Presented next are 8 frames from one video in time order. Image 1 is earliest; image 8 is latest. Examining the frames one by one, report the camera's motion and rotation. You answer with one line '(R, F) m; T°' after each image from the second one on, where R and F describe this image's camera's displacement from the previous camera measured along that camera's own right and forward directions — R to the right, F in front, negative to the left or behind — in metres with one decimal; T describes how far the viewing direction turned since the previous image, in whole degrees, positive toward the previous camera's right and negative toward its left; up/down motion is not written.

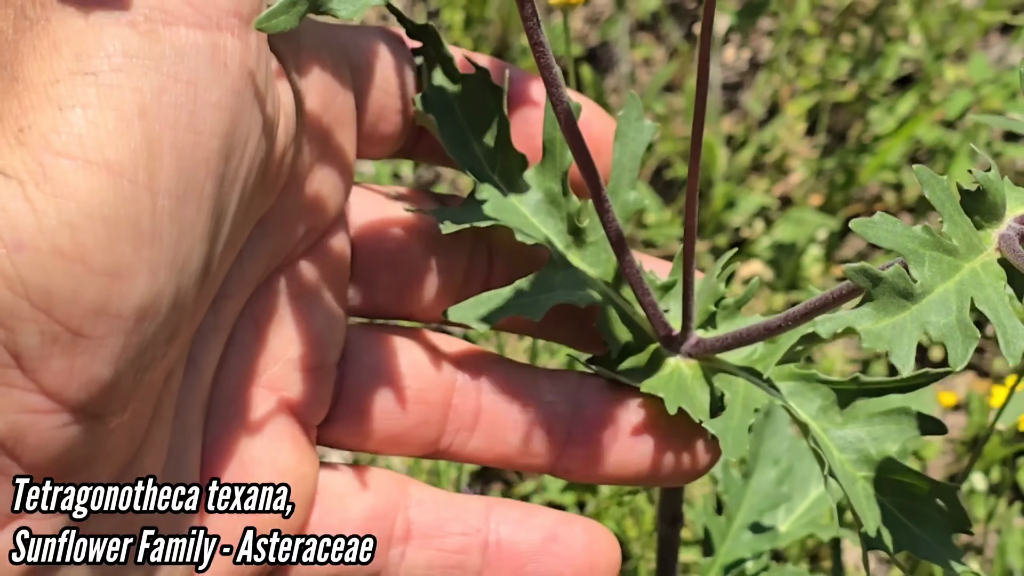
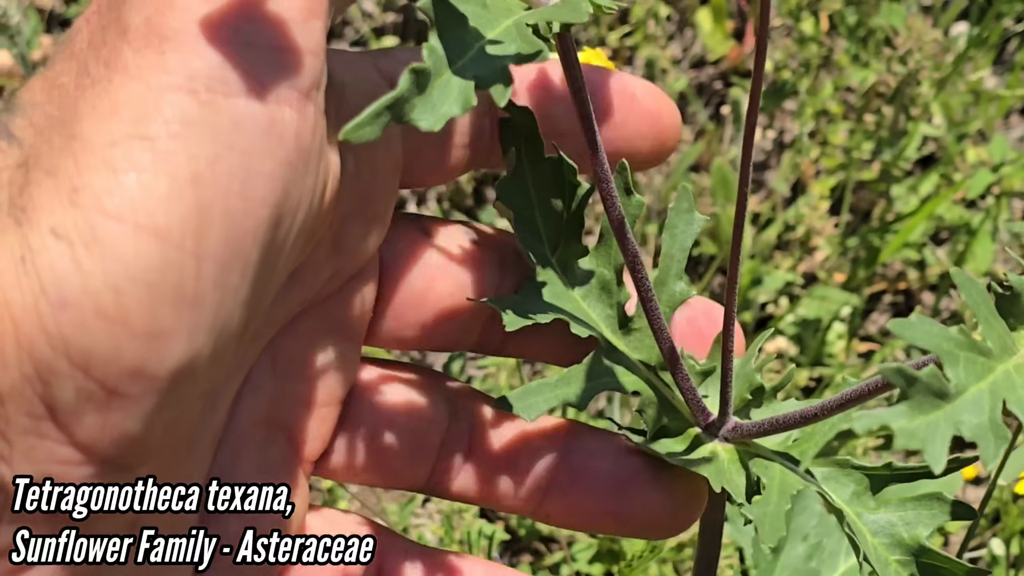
(0.0, 0.0) m; -1°
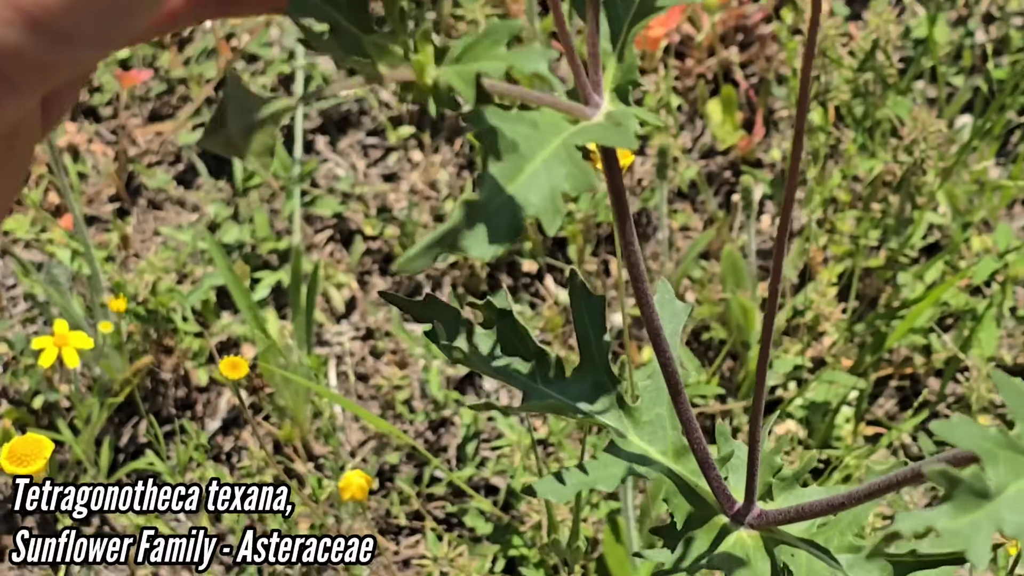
(0.0, 0.0) m; -1°
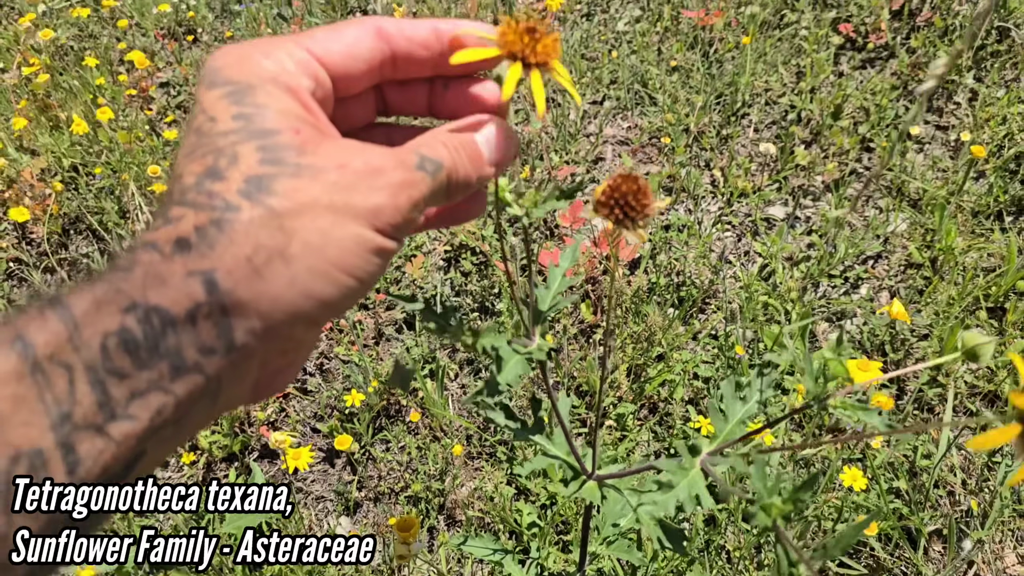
(-0.4, -2.2) m; +6°
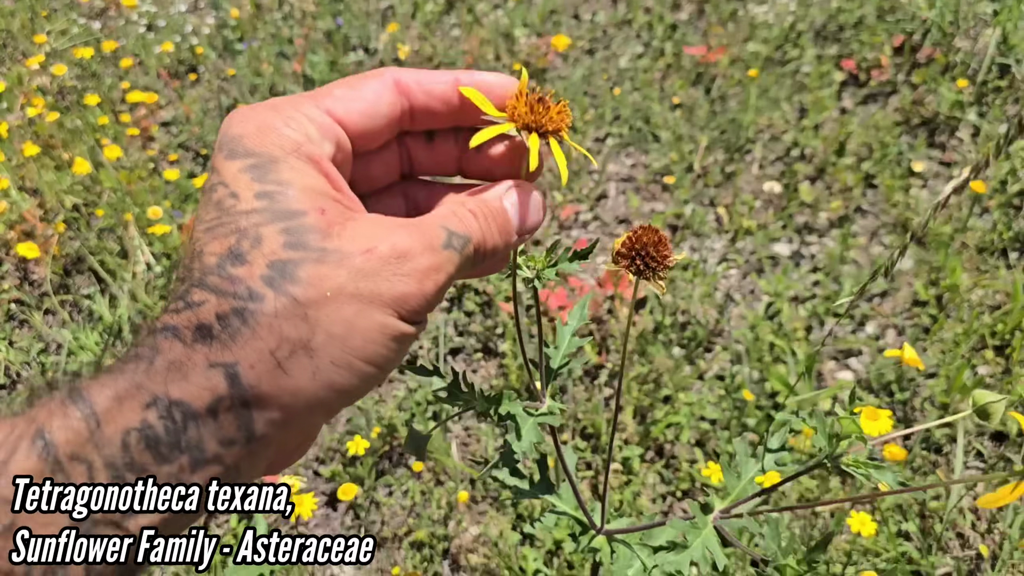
(0.0, 0.0) m; 0°
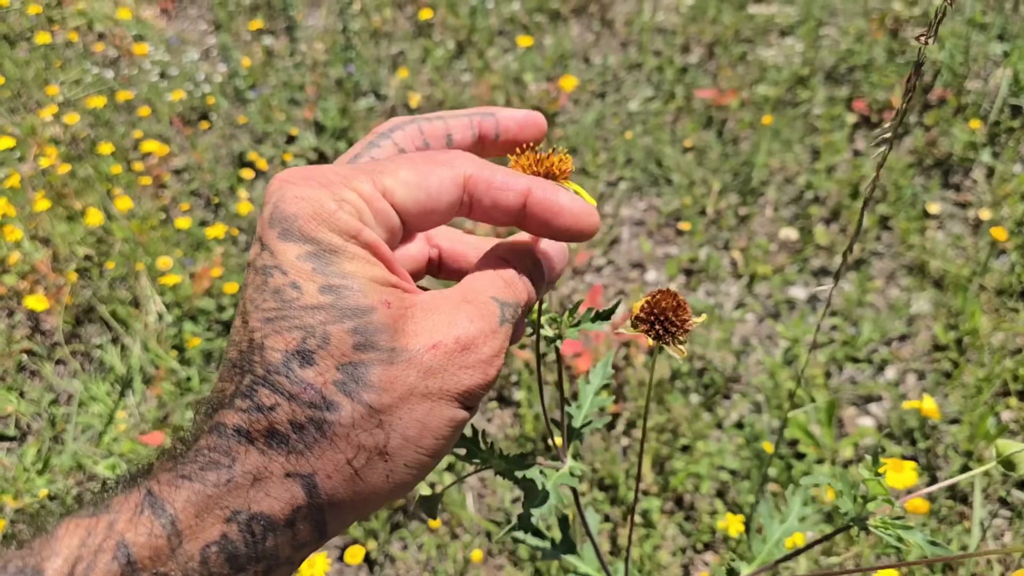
(0.0, 0.0) m; 0°
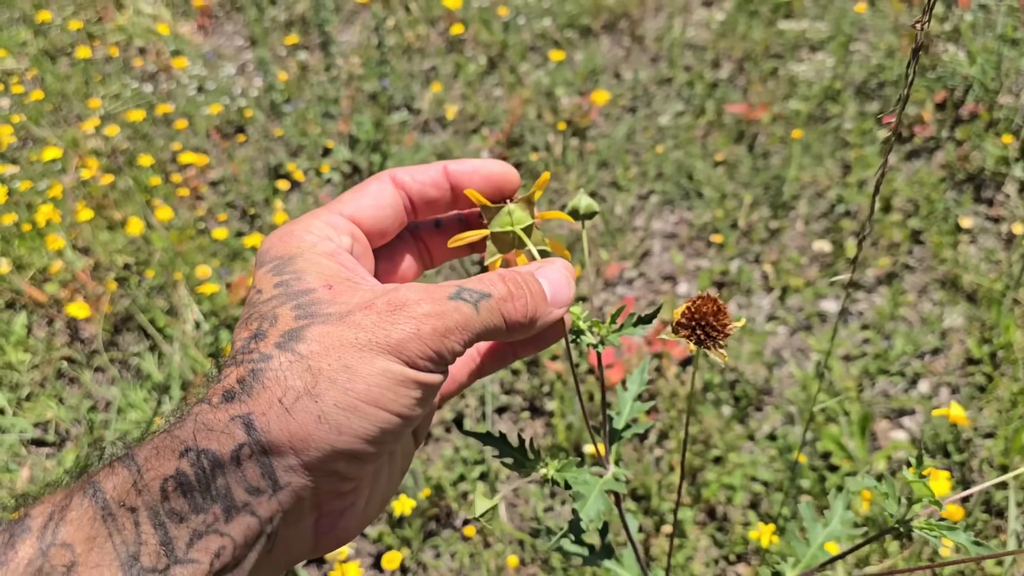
(0.0, 0.0) m; -1°
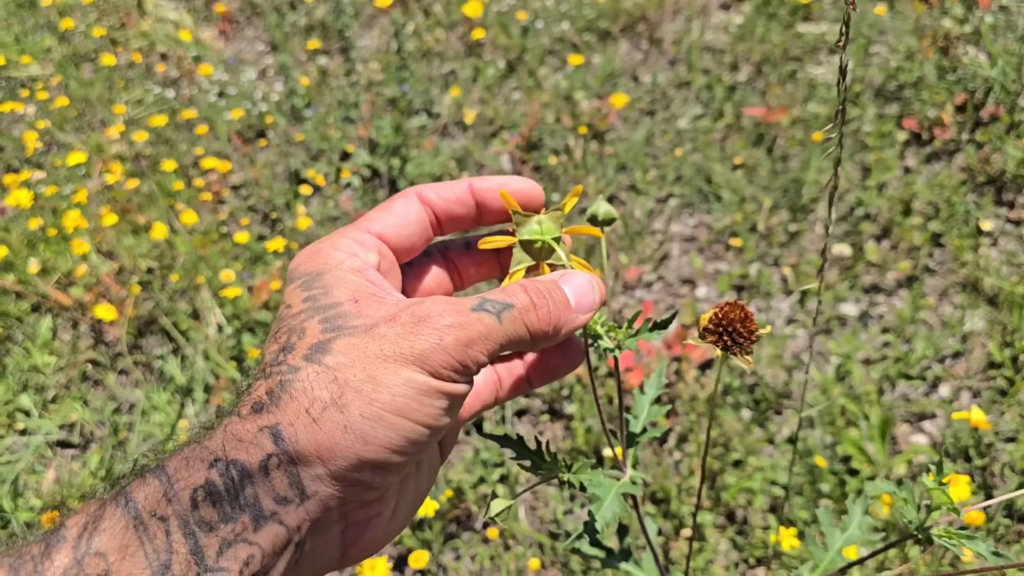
(0.0, 0.0) m; -1°
